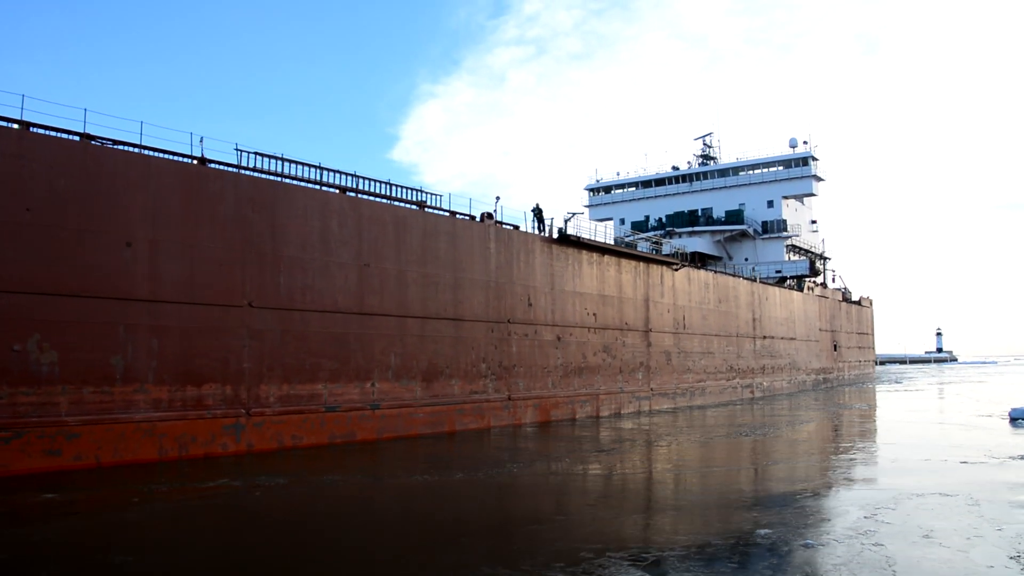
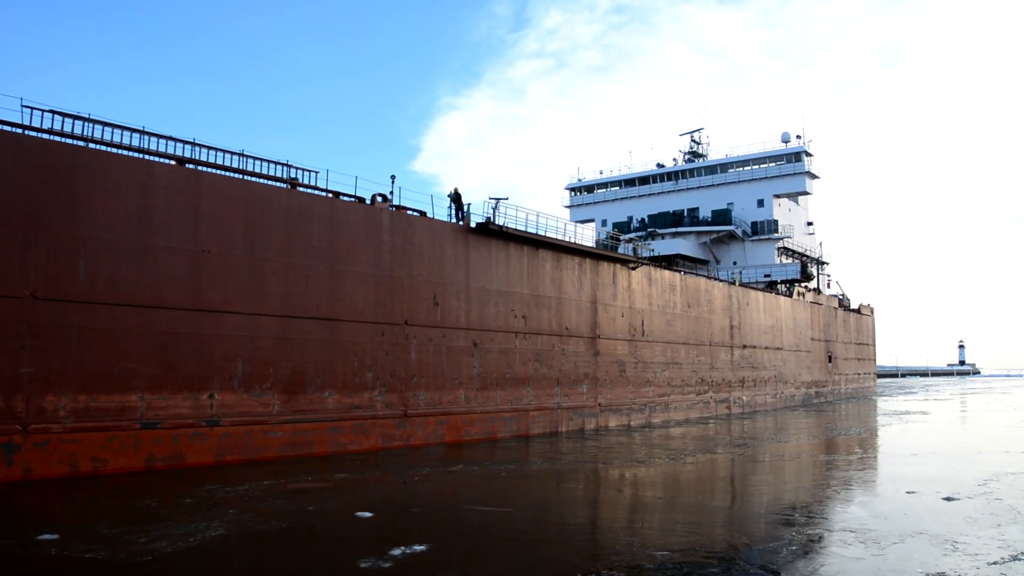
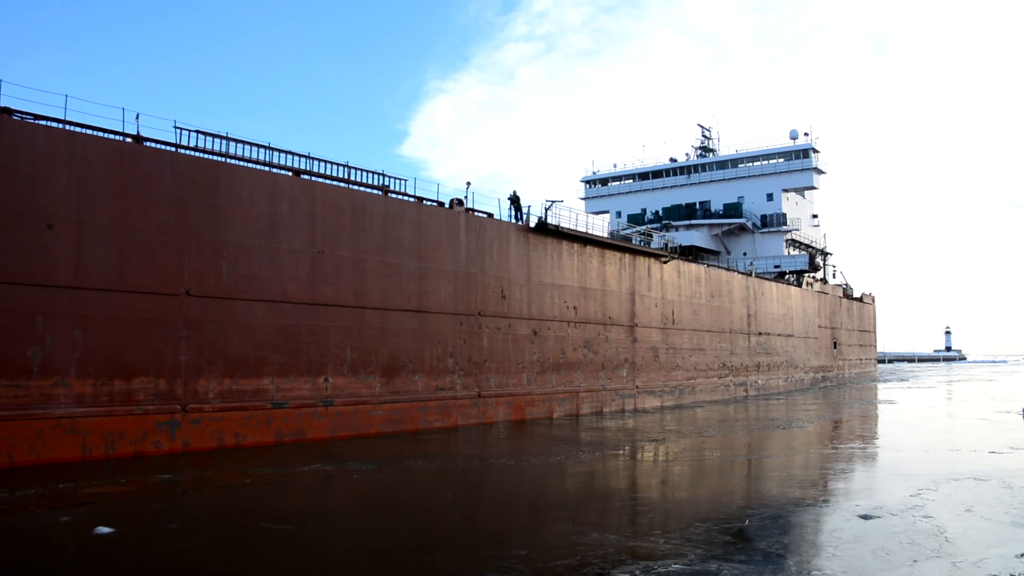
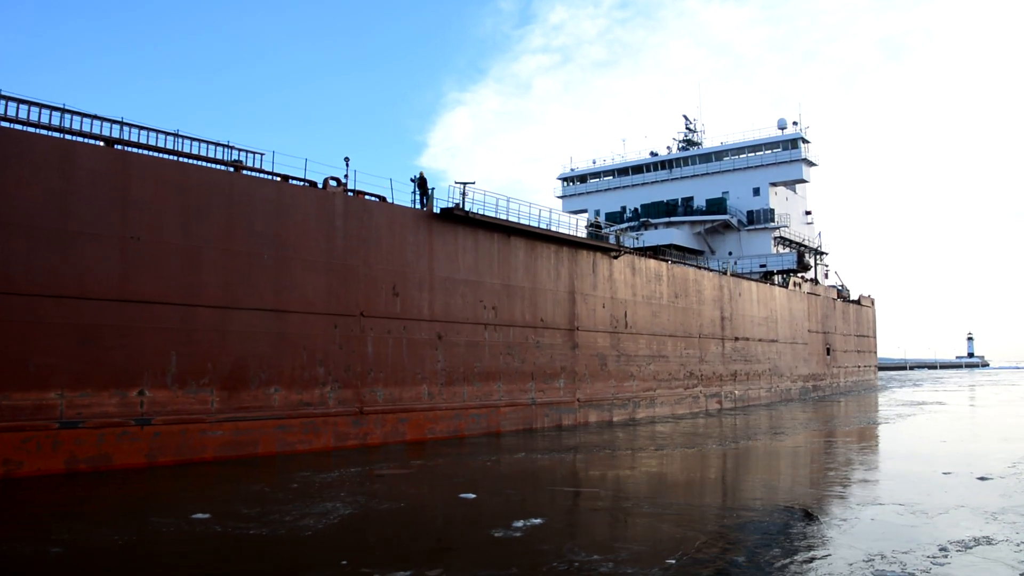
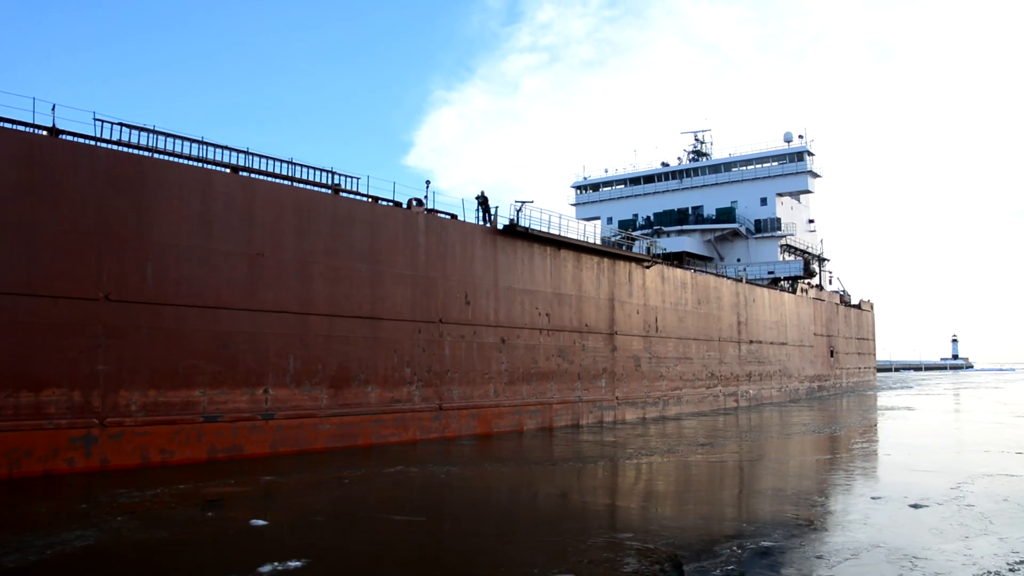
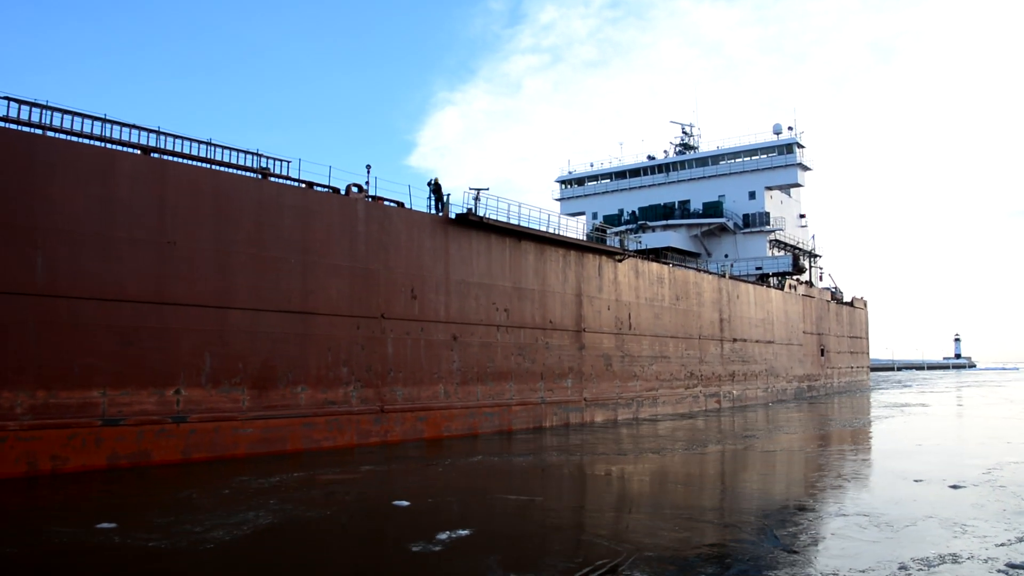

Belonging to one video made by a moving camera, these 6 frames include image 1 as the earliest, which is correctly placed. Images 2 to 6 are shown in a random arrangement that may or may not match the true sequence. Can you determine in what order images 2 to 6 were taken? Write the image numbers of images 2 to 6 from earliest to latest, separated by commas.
3, 5, 2, 6, 4
